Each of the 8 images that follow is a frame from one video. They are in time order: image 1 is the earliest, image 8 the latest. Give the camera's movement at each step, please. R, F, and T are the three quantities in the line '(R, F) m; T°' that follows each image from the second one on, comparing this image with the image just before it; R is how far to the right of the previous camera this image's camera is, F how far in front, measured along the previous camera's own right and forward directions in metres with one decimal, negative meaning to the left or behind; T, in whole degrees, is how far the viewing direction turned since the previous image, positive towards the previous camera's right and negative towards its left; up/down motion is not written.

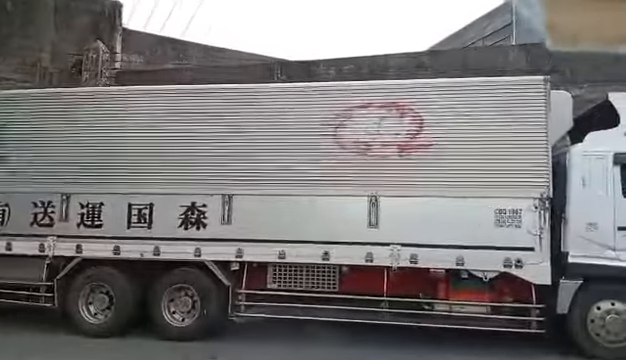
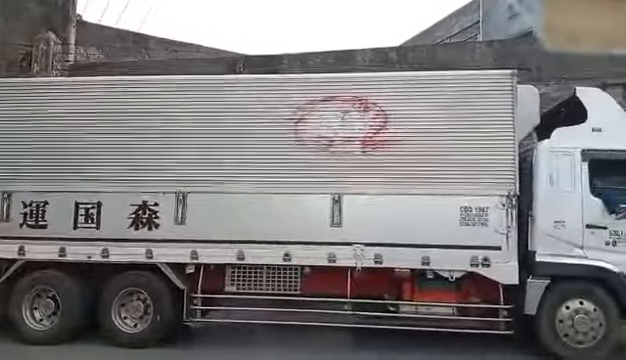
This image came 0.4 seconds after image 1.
(+0.3, +0.4) m; +2°
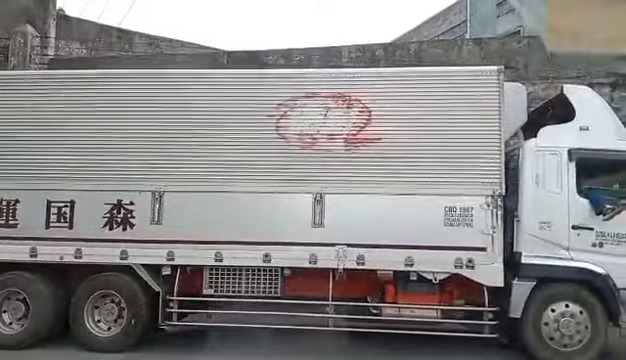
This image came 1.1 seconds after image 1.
(+0.1, +0.2) m; +1°
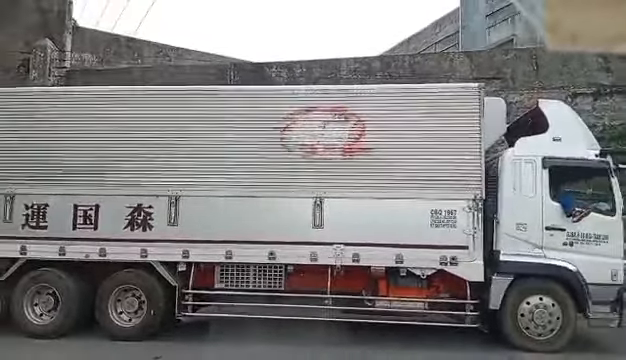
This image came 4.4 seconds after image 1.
(0.0, -0.9) m; 0°
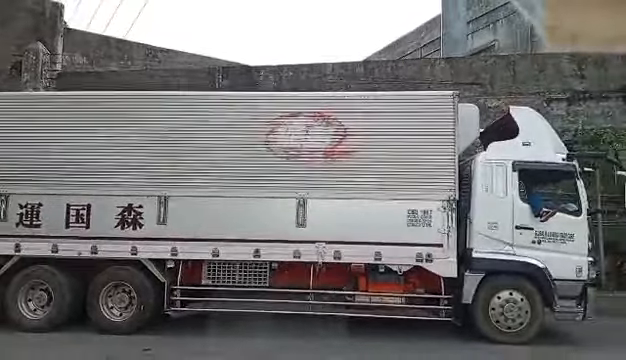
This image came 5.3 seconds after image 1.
(+0.1, -0.4) m; +1°
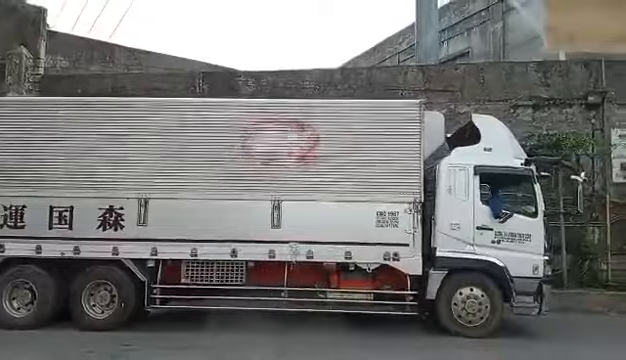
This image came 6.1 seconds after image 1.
(+0.2, -0.5) m; +2°
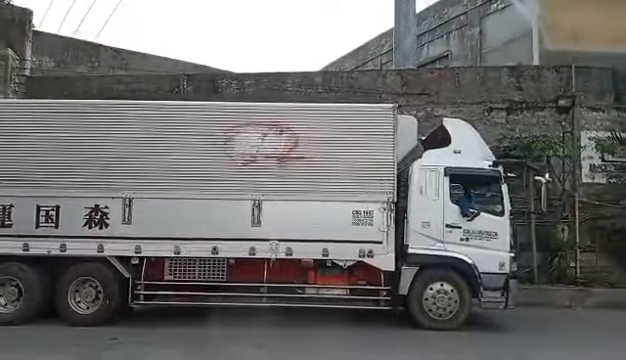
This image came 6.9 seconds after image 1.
(+0.2, -0.4) m; +1°
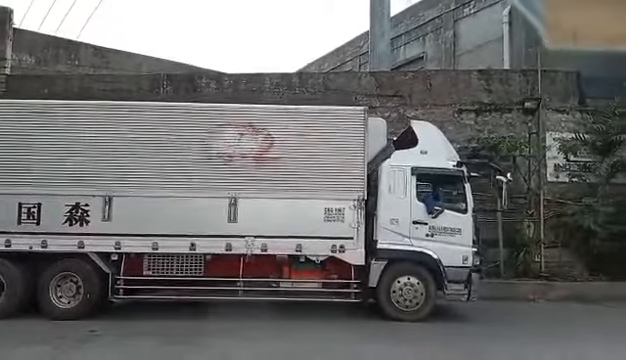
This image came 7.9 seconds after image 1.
(+0.2, -0.5) m; +2°
